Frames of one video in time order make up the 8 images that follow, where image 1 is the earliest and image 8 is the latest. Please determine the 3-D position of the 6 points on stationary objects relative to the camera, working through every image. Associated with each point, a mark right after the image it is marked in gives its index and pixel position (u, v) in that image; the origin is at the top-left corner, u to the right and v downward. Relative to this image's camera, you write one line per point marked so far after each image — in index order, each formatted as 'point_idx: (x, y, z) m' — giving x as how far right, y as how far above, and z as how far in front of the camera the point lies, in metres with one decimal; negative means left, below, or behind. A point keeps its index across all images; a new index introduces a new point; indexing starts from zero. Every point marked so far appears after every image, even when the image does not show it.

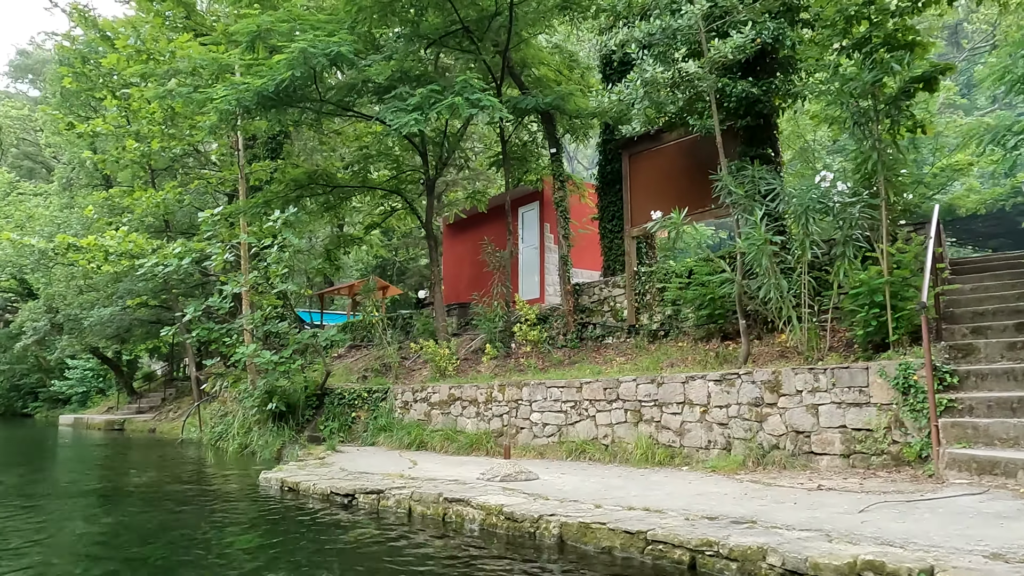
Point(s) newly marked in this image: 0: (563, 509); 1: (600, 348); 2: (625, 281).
0: (+0.3, -1.1, +4.0) m
1: (+1.0, -0.7, +8.9) m
2: (+1.3, +0.1, +8.9) m
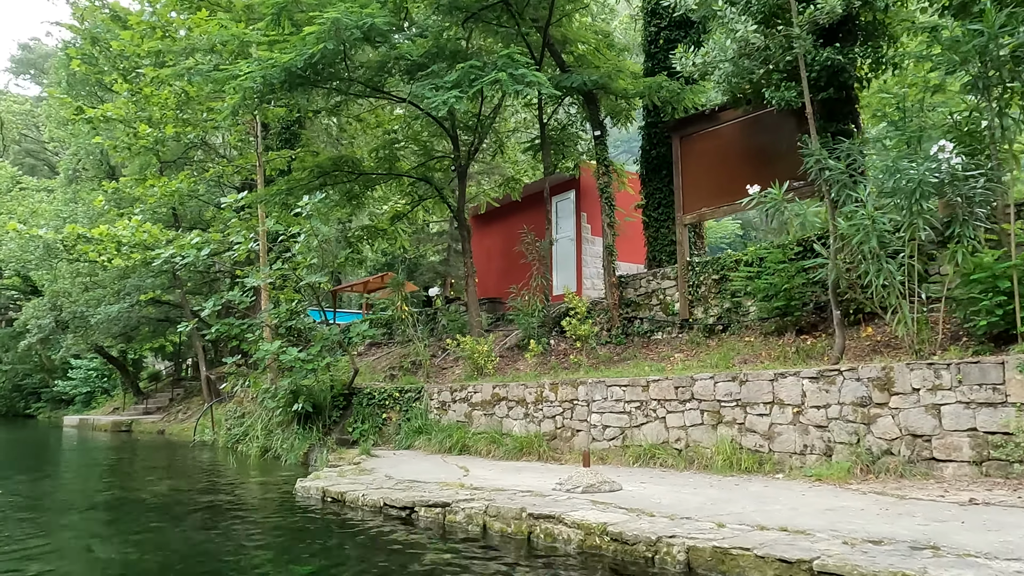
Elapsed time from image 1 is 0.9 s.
0: (+0.7, -1.0, +3.4) m
1: (+1.4, -0.6, +8.3) m
2: (+1.7, +0.2, +8.3) m
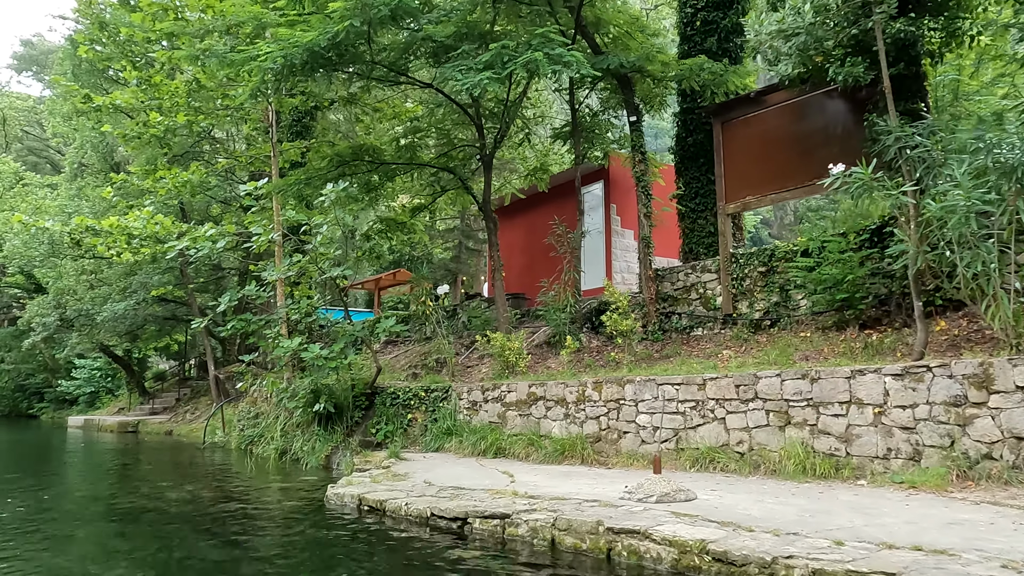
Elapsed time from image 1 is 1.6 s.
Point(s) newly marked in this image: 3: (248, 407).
0: (+1.0, -1.0, +2.9) m
1: (+1.8, -0.5, +7.8) m
2: (+2.1, +0.2, +7.9) m
3: (-3.8, -1.7, +11.5) m
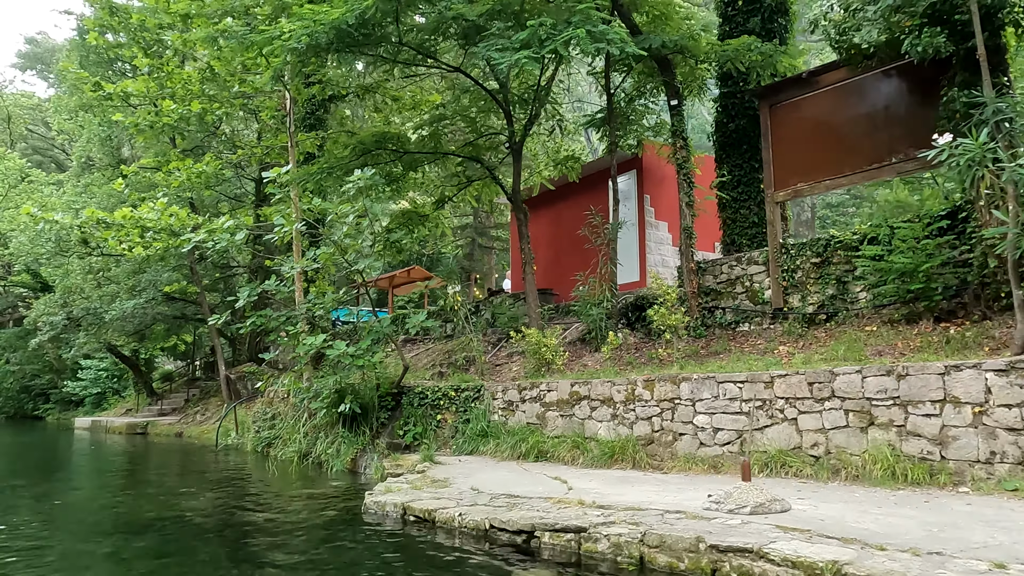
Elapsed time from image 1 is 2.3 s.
0: (+1.4, -0.9, +2.5) m
1: (+2.1, -0.5, +7.4) m
2: (+2.4, +0.3, +7.5) m
3: (-3.5, -1.7, +11.0) m
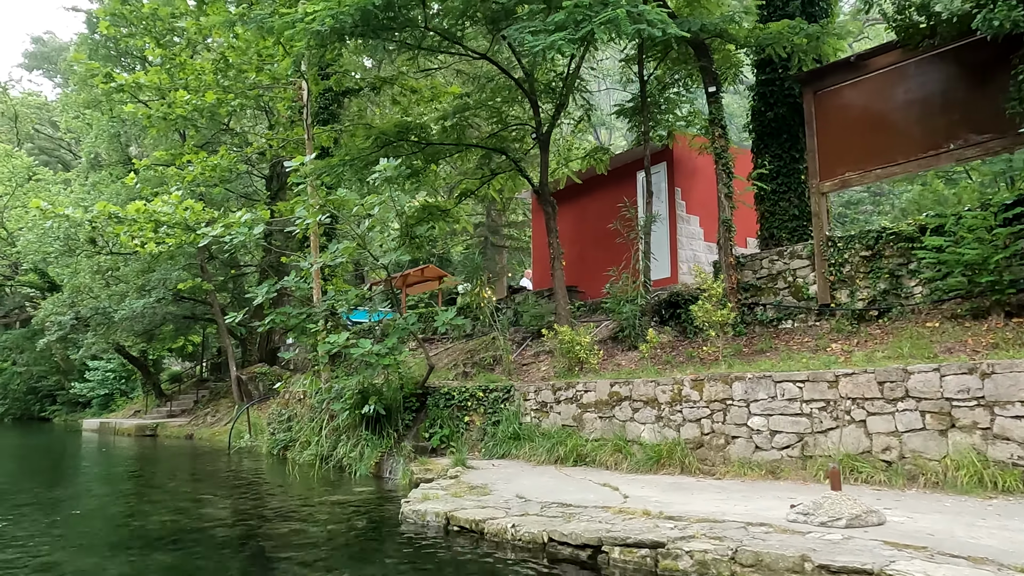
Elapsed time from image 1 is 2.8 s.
0: (+1.6, -0.8, +2.1) m
1: (+2.4, -0.4, +7.0) m
2: (+2.7, +0.3, +7.1) m
3: (-3.2, -1.7, +10.7) m
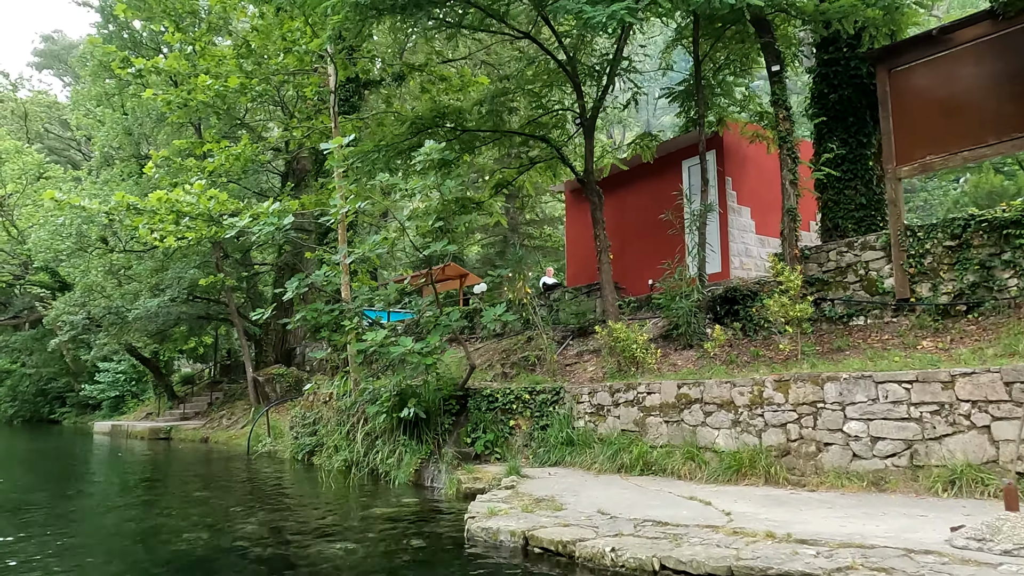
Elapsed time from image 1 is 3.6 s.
0: (+2.0, -0.8, +1.6) m
1: (+2.8, -0.4, +6.5) m
2: (+3.1, +0.4, +6.6) m
3: (-2.7, -1.6, +10.2) m
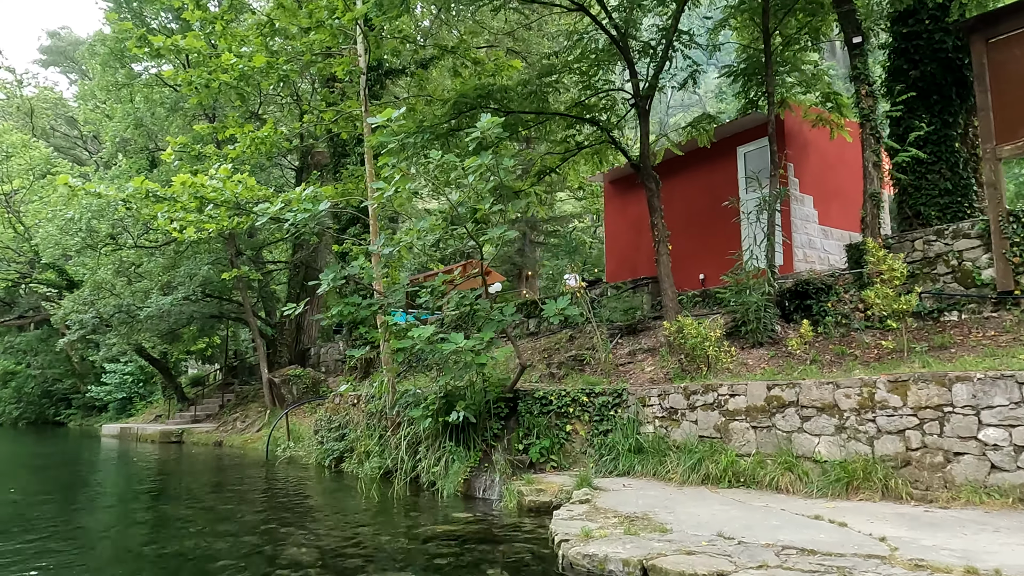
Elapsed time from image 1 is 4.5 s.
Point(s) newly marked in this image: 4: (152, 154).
0: (+2.4, -0.7, +1.0) m
1: (+3.3, -0.3, +5.9) m
2: (+3.6, +0.5, +6.0) m
3: (-2.3, -1.6, +9.6) m
4: (-6.2, +2.3, +13.5) m
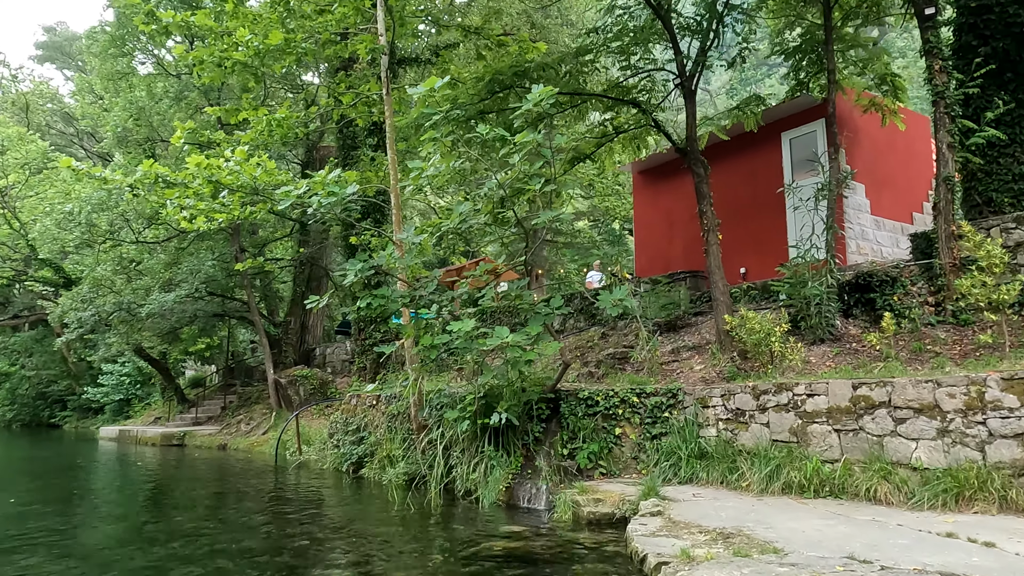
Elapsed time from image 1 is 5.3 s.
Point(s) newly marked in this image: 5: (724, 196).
0: (+2.8, -0.6, +0.5) m
1: (+3.6, -0.2, +5.4) m
2: (+3.9, +0.5, +5.5) m
3: (-2.0, -1.5, +9.1) m
4: (-5.9, +2.4, +13.0) m
5: (+2.2, +1.0, +8.3) m
